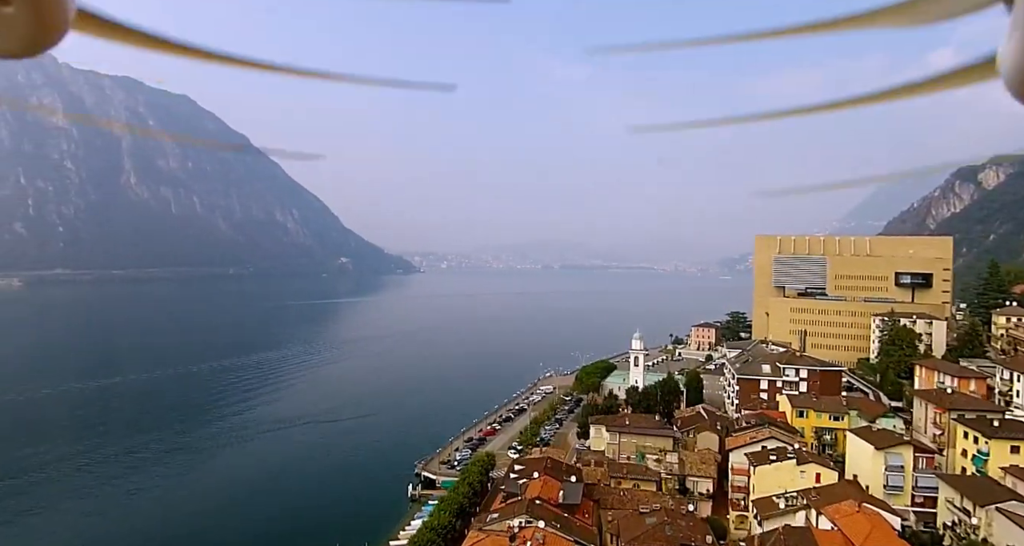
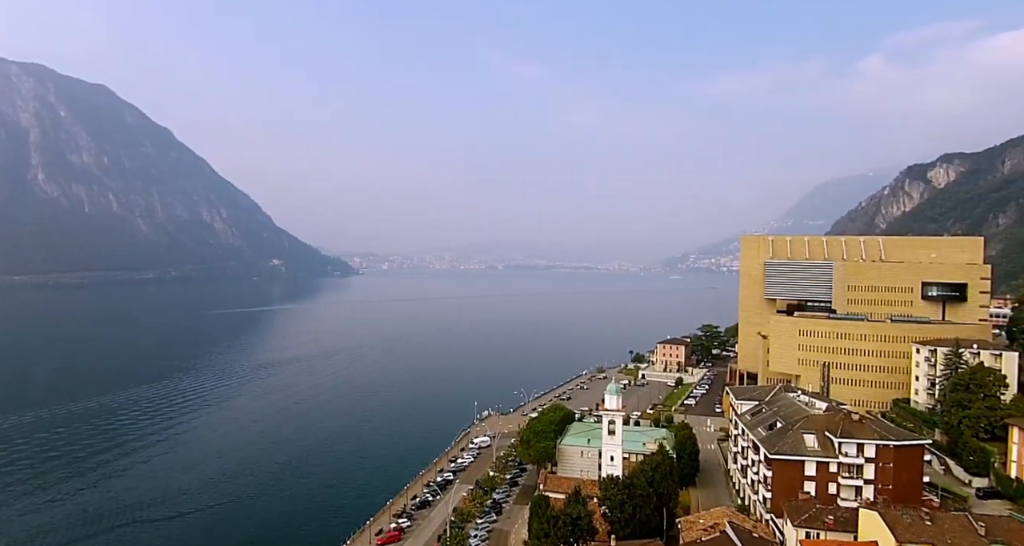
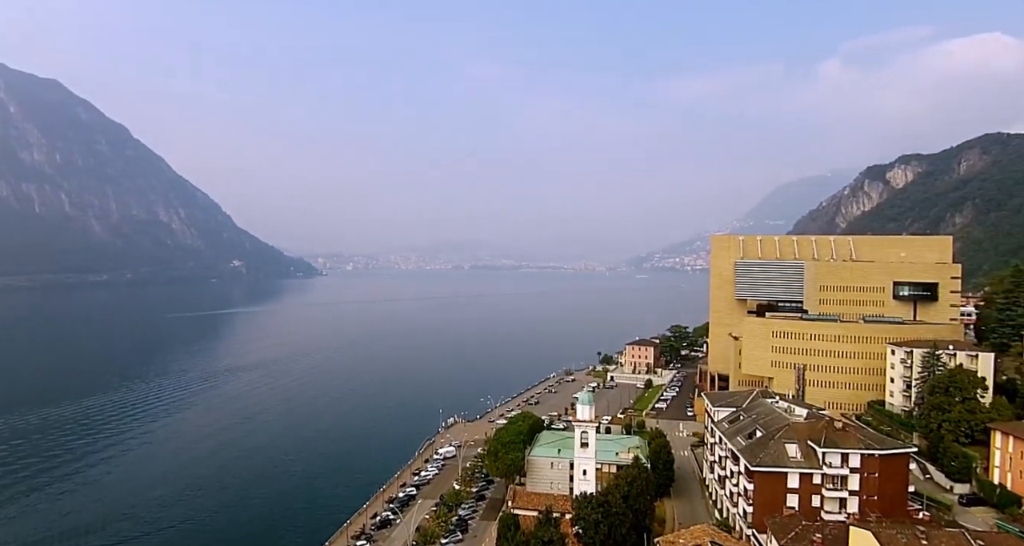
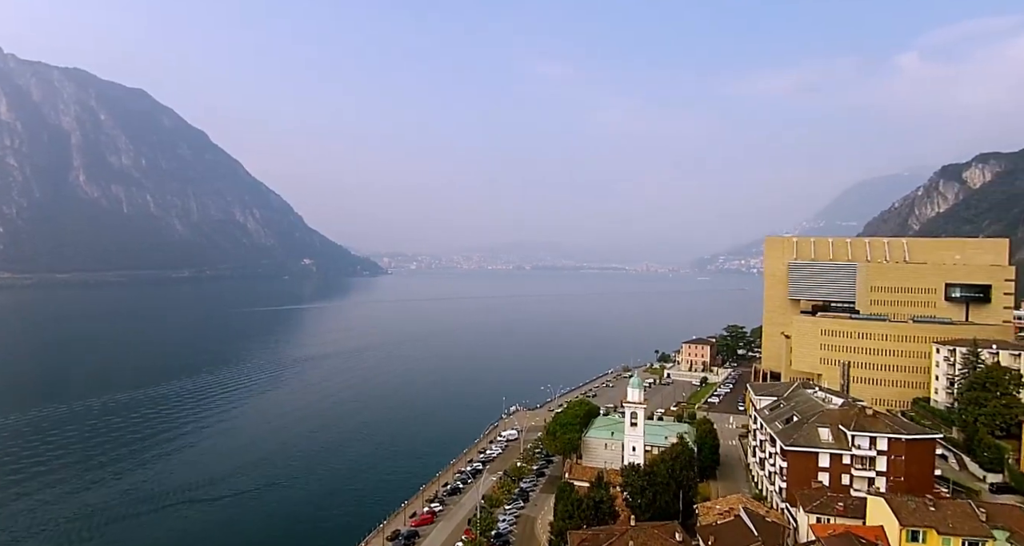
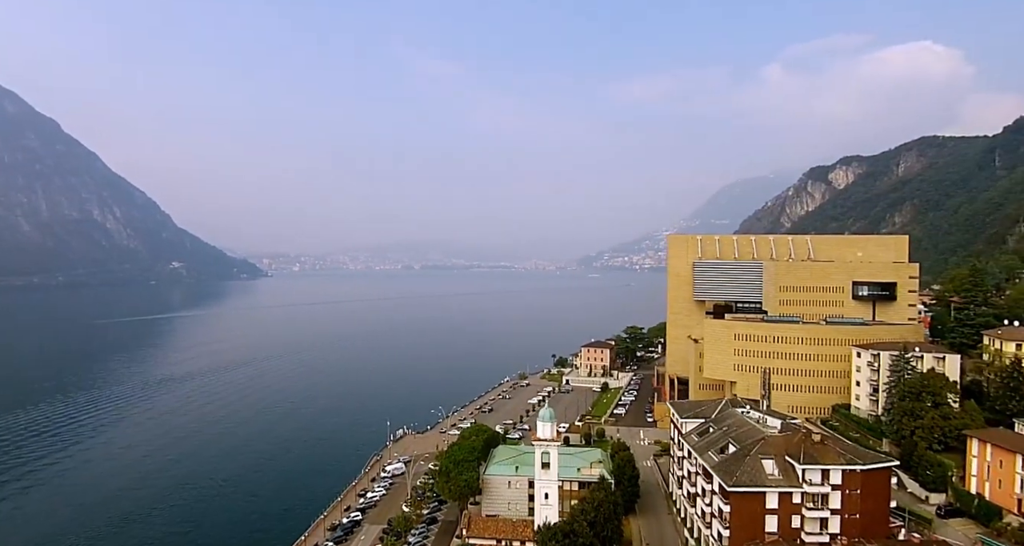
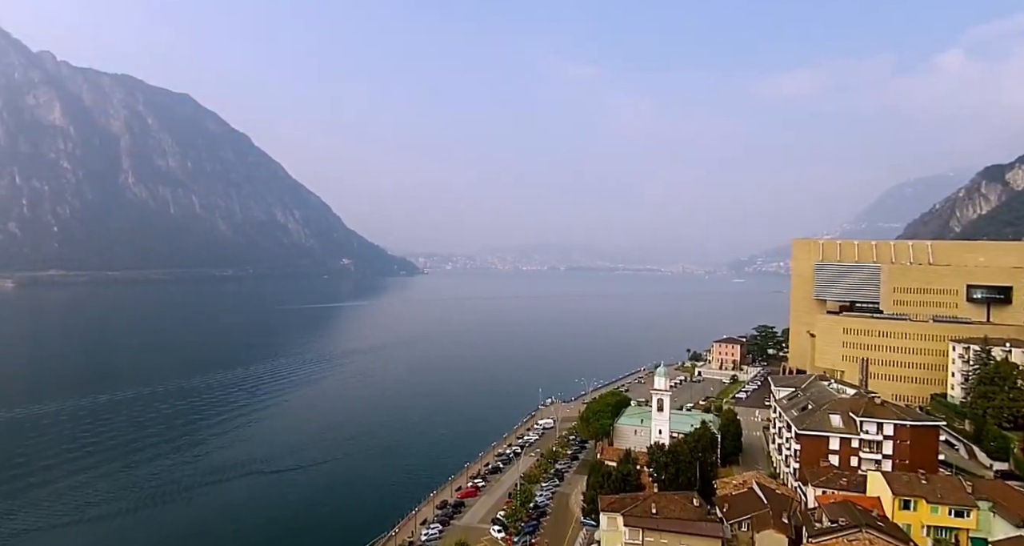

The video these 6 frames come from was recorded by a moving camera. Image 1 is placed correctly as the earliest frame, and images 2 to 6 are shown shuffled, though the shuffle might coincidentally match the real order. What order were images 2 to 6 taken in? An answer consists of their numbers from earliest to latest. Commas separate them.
6, 4, 2, 3, 5
